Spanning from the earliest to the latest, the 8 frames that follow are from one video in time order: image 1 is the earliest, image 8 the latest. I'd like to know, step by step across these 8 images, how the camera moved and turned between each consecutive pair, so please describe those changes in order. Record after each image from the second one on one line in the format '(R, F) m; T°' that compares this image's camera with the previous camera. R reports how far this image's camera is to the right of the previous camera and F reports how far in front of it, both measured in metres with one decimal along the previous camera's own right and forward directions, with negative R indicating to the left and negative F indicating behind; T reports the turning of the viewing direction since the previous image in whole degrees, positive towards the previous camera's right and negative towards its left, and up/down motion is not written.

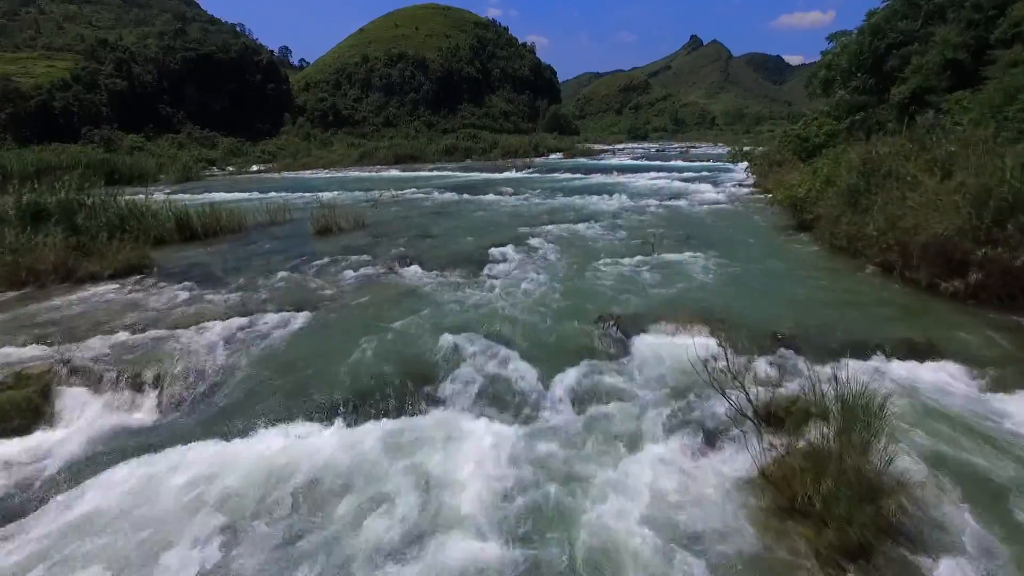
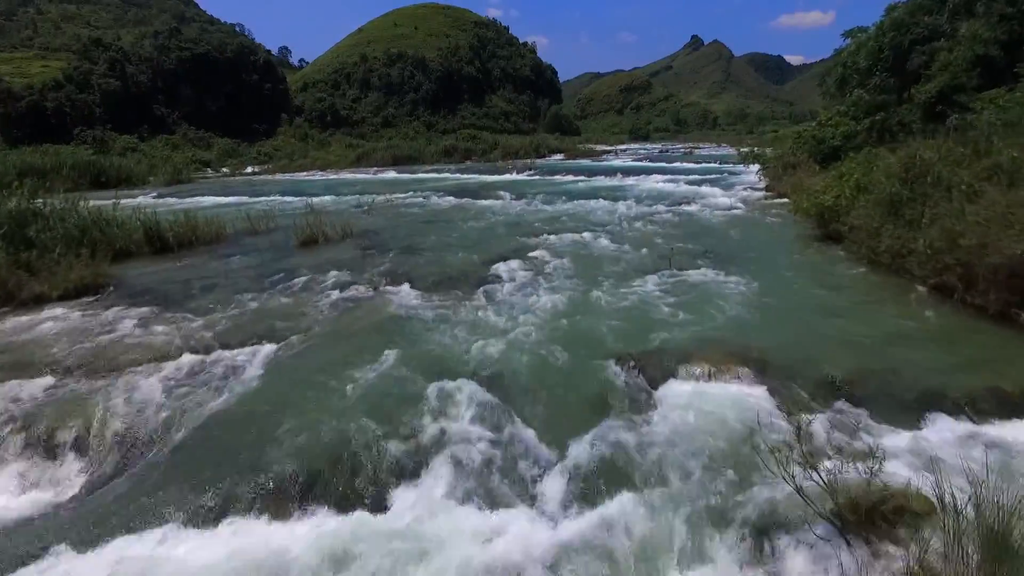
(0.0, +1.3) m; 0°
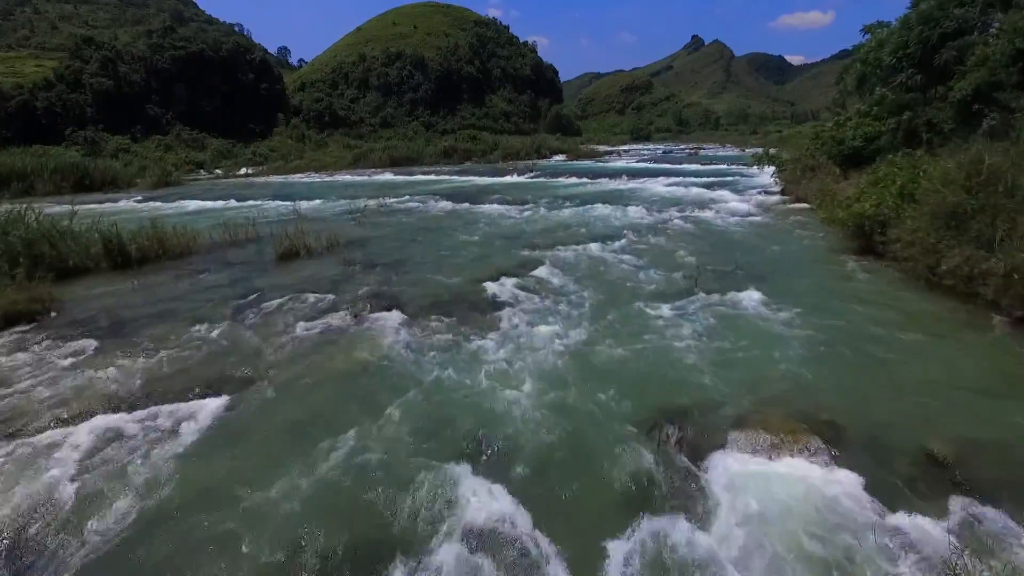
(-0.1, +1.4) m; 0°
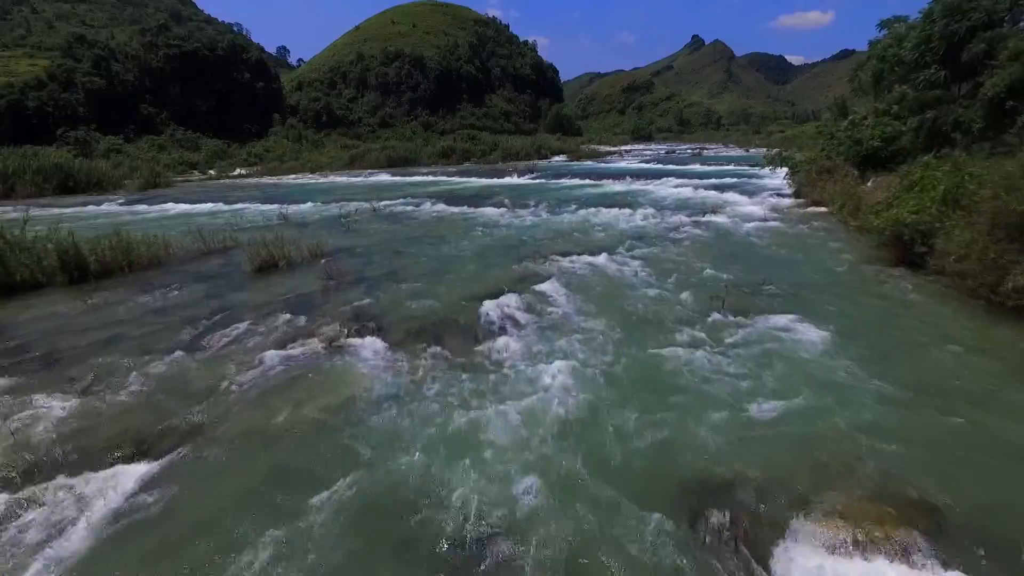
(0.0, +1.2) m; 0°
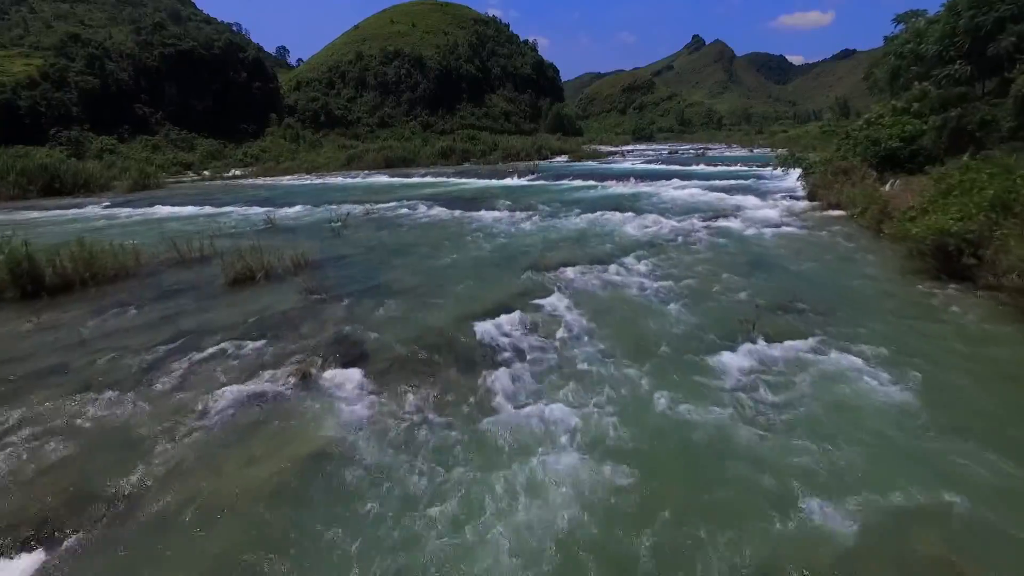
(0.0, +1.0) m; 0°
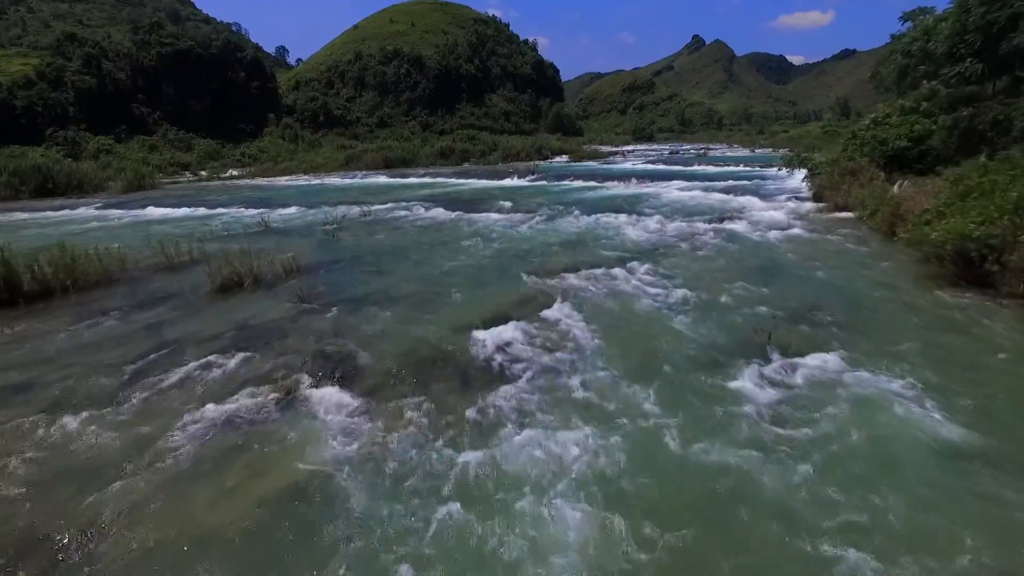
(0.0, +0.4) m; 0°
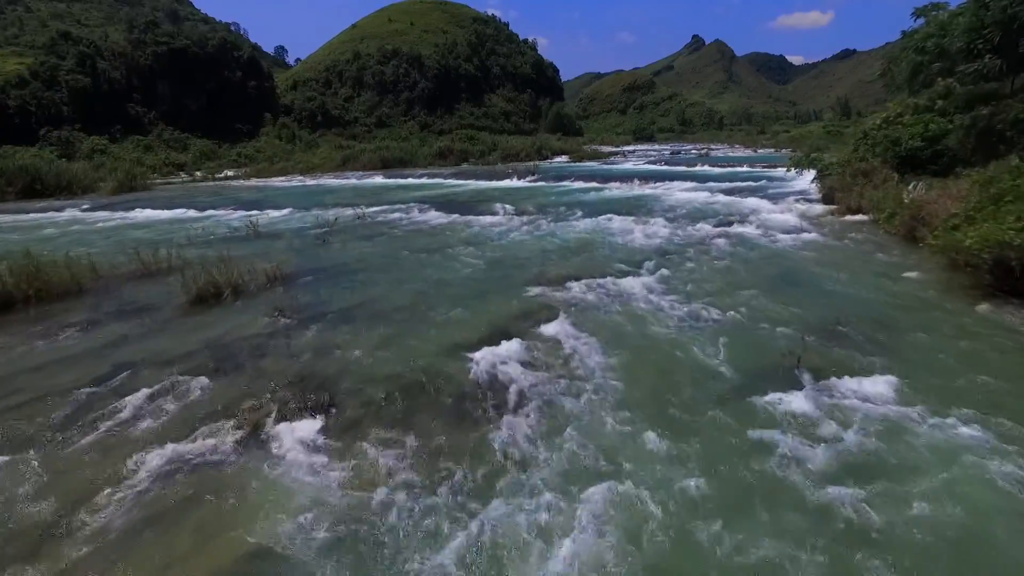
(0.0, +0.7) m; 0°
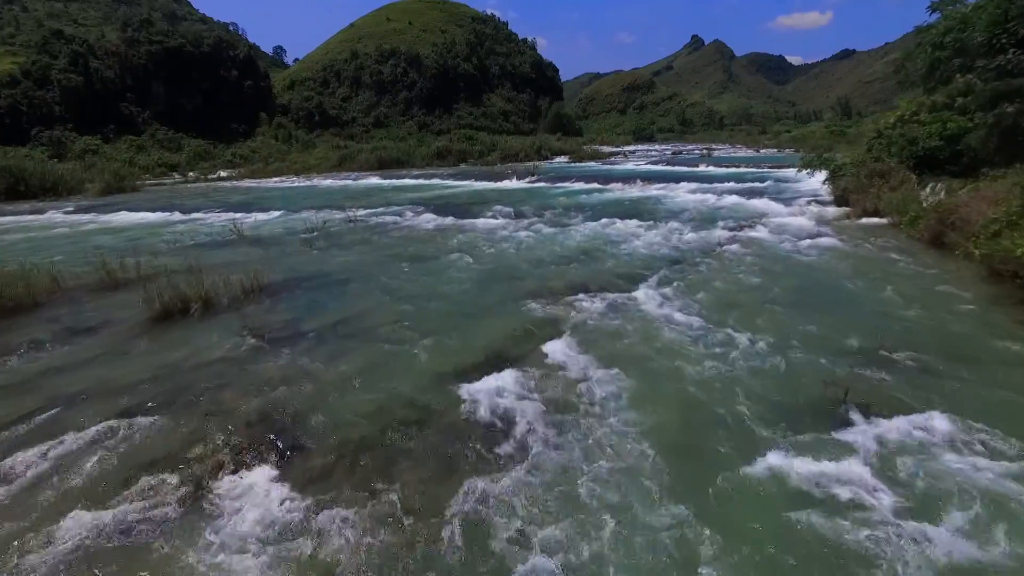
(0.0, +0.9) m; 0°
